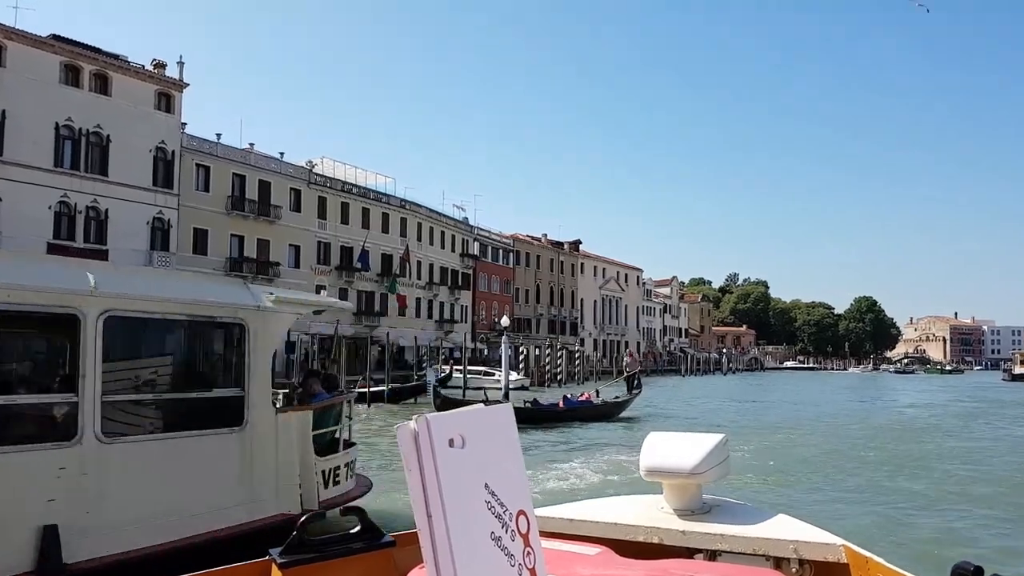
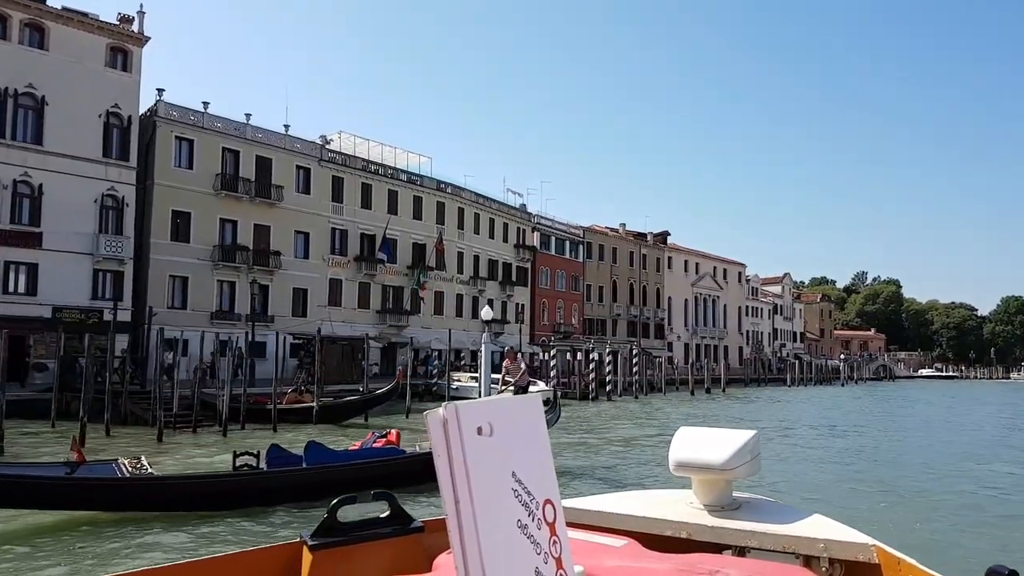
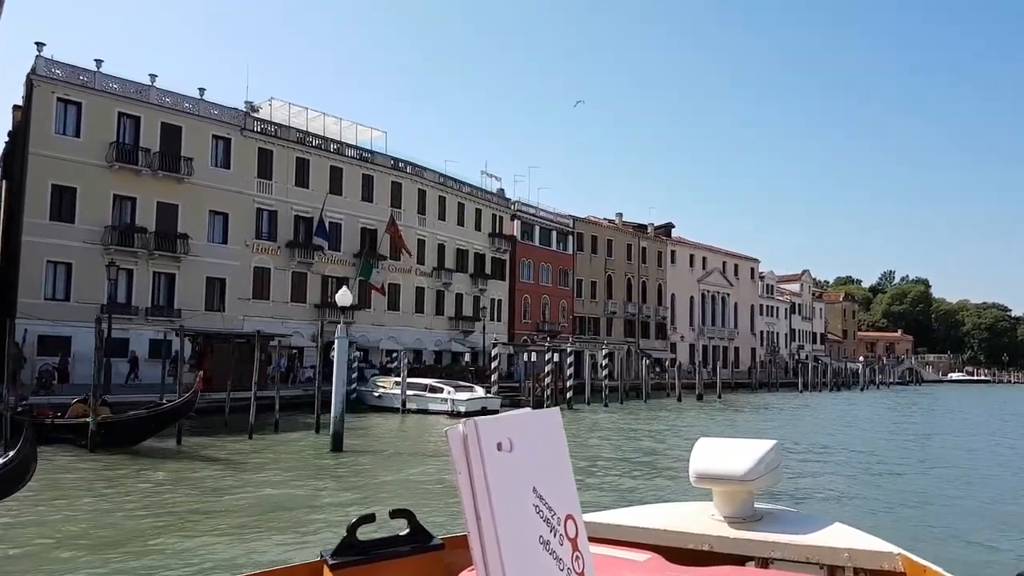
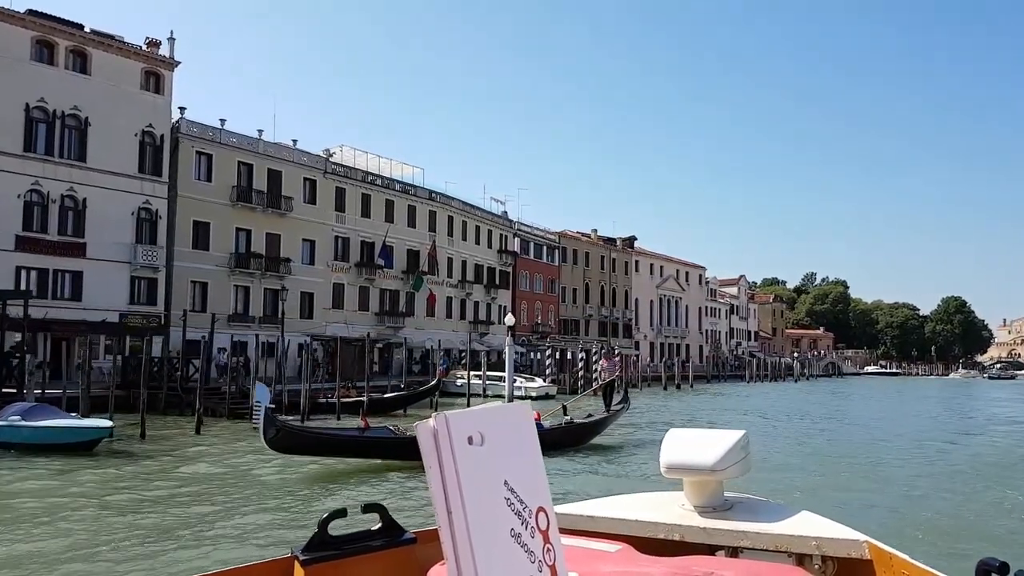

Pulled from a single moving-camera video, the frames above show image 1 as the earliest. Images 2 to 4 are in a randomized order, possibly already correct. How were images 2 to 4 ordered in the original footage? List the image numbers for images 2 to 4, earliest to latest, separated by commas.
4, 2, 3
